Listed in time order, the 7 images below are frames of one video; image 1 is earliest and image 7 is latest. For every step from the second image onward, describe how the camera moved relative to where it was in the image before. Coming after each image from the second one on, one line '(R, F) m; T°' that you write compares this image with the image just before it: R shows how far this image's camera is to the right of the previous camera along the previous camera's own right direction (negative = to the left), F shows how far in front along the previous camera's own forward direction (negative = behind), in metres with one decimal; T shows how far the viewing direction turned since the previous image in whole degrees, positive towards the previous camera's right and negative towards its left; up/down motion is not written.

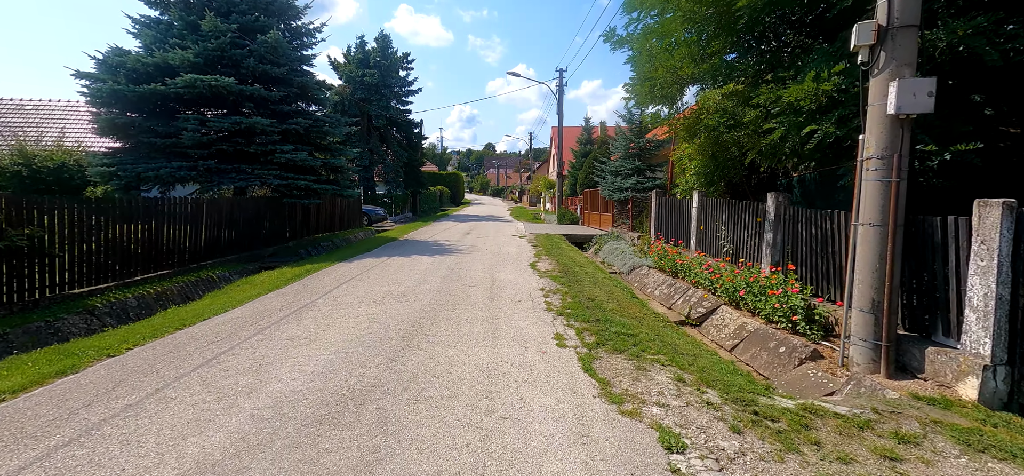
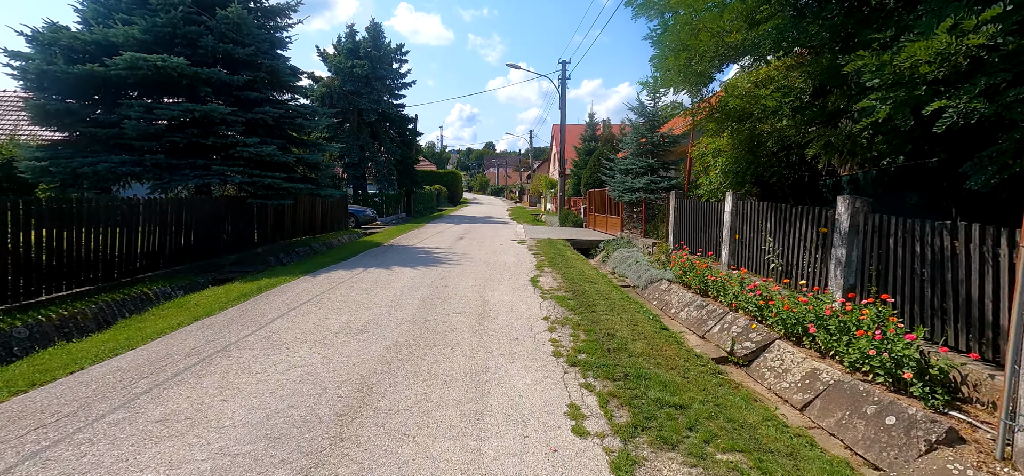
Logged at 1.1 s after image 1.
(0.0, +1.5) m; 0°
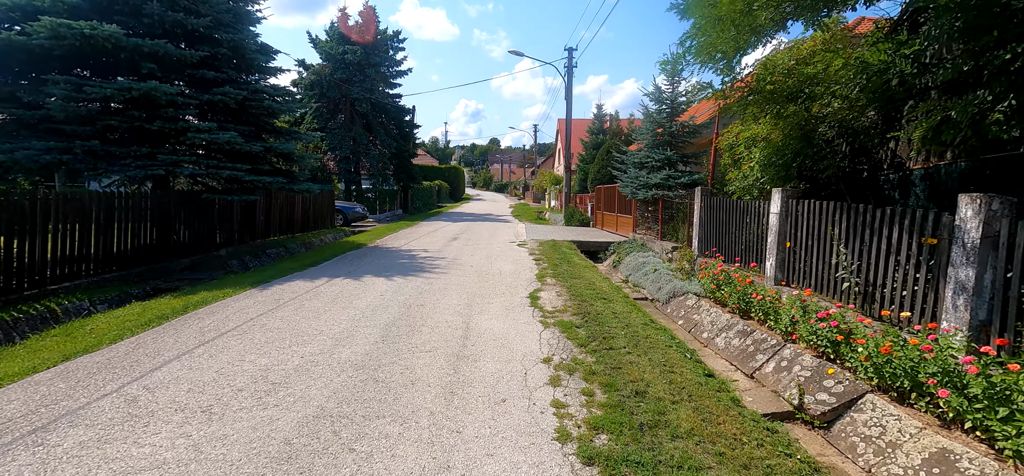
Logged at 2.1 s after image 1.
(+0.1, +1.5) m; -1°
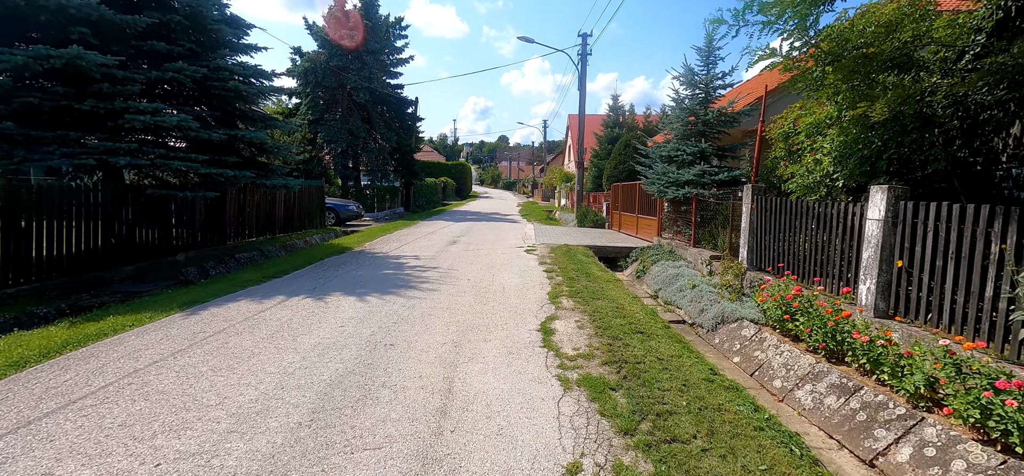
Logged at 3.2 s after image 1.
(0.0, +1.6) m; -1°
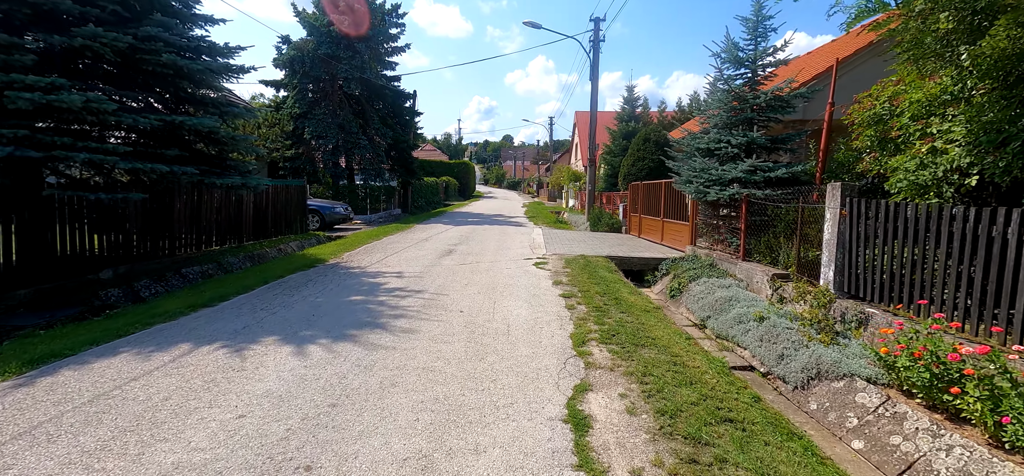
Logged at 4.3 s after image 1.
(0.0, +1.8) m; -1°
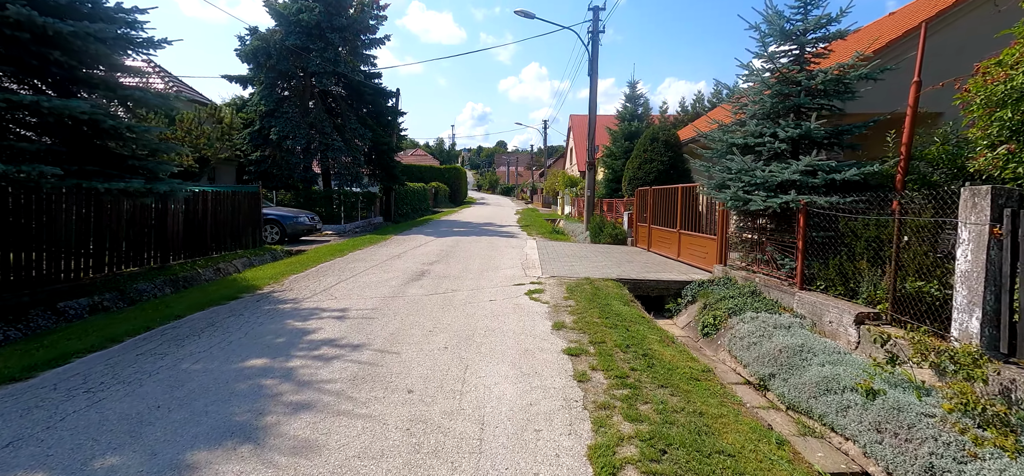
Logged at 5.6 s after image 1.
(+0.1, +1.9) m; +1°
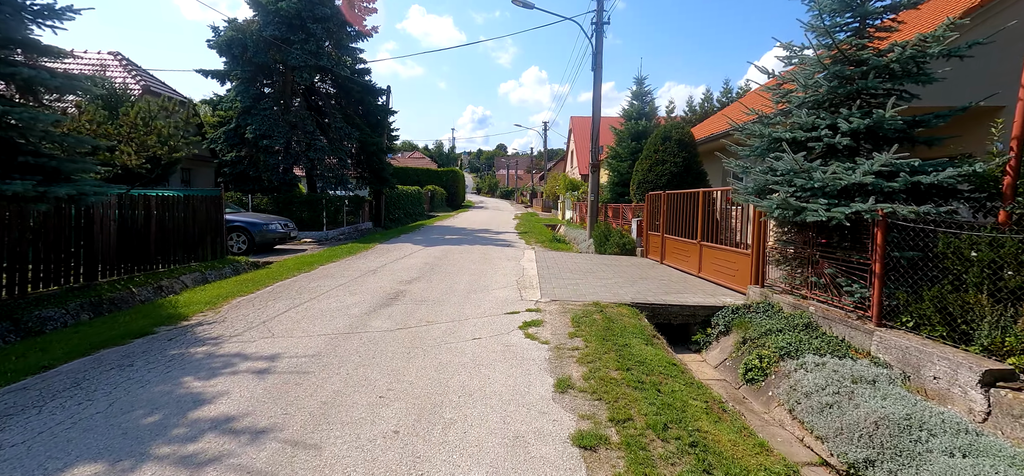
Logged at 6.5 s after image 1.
(+0.1, +1.4) m; 0°
